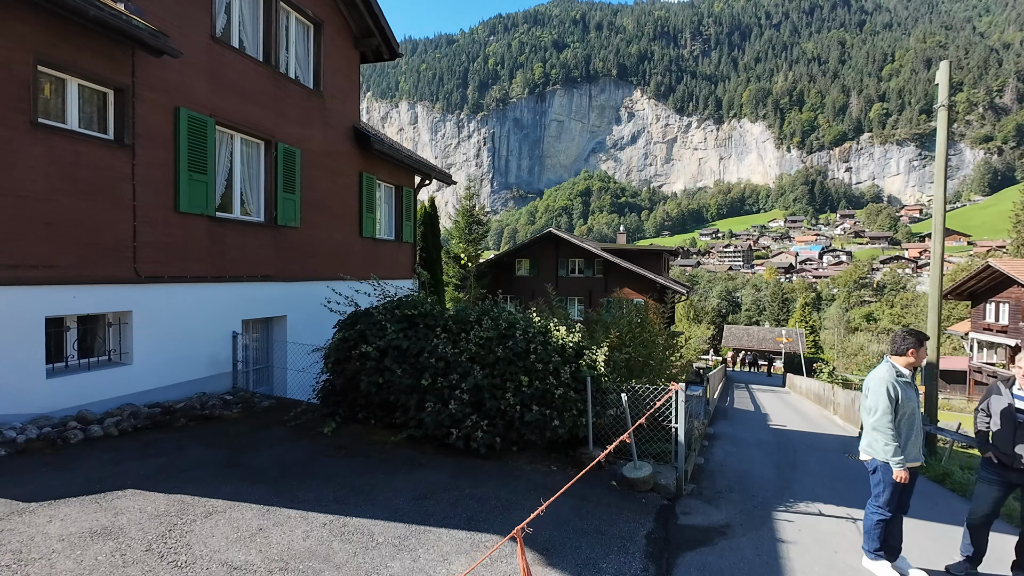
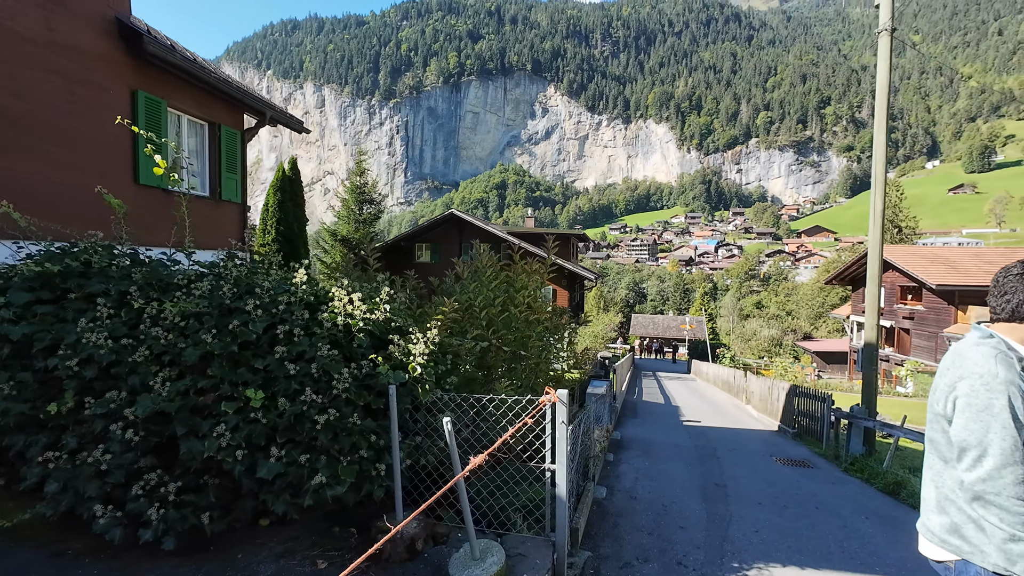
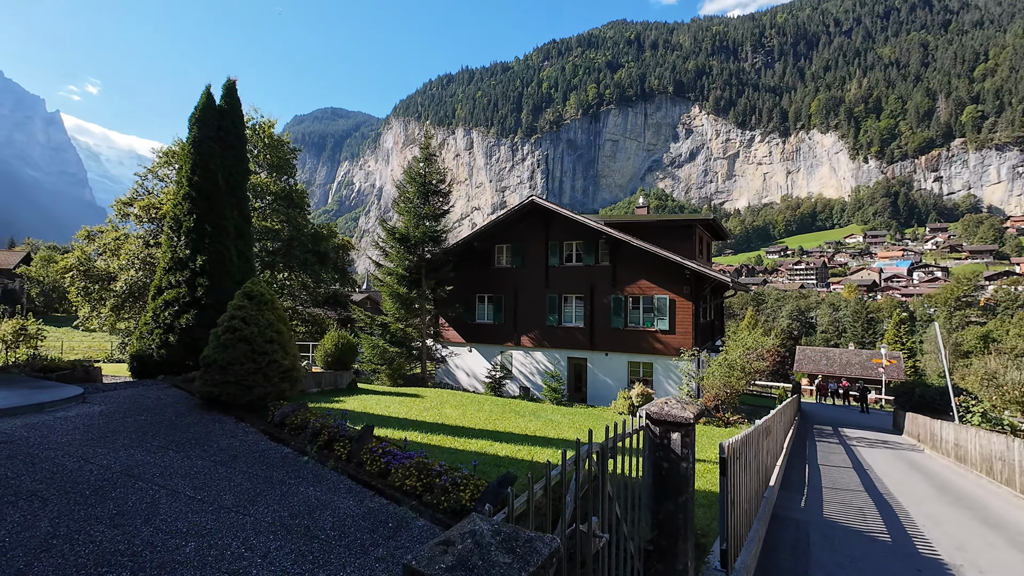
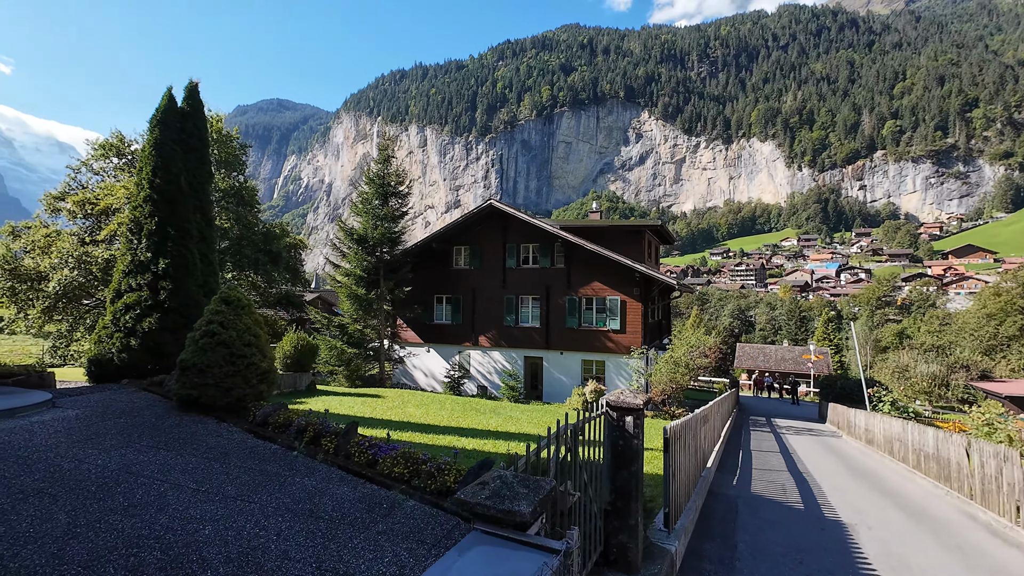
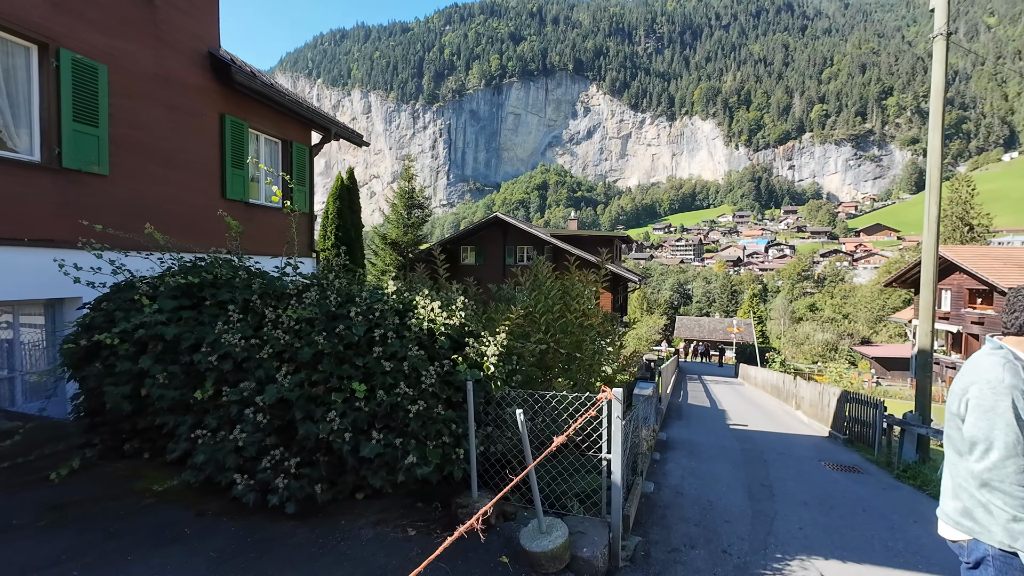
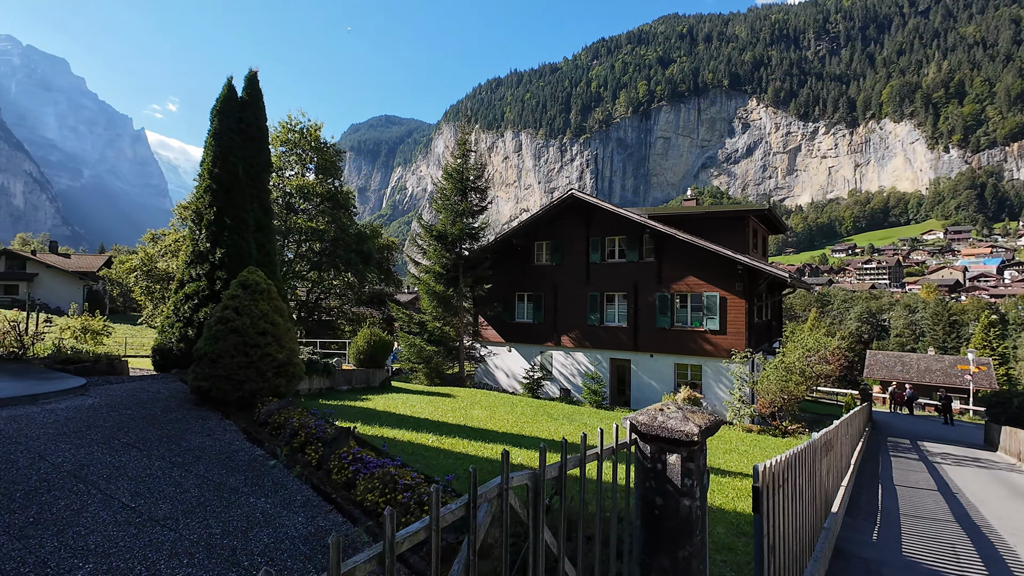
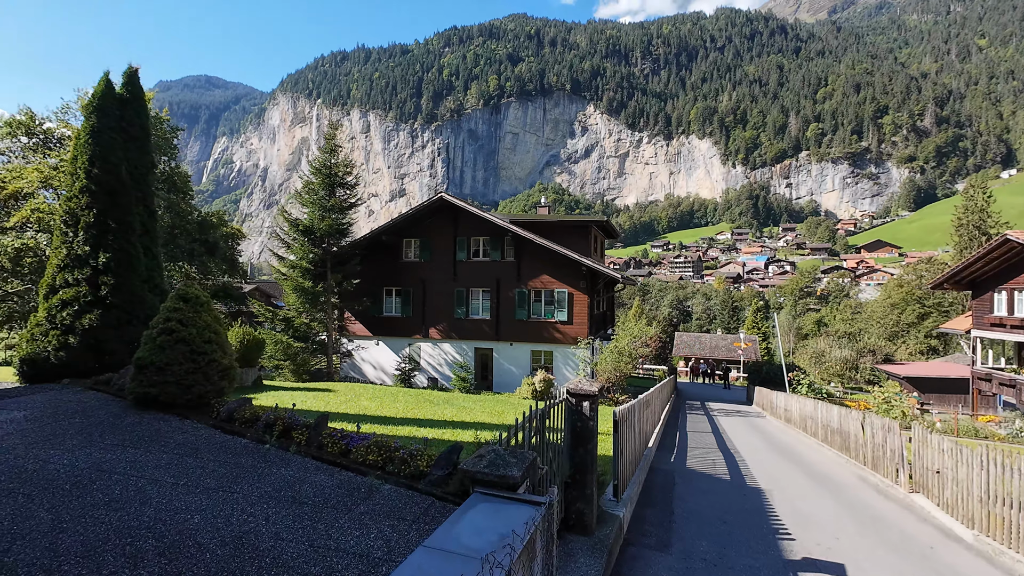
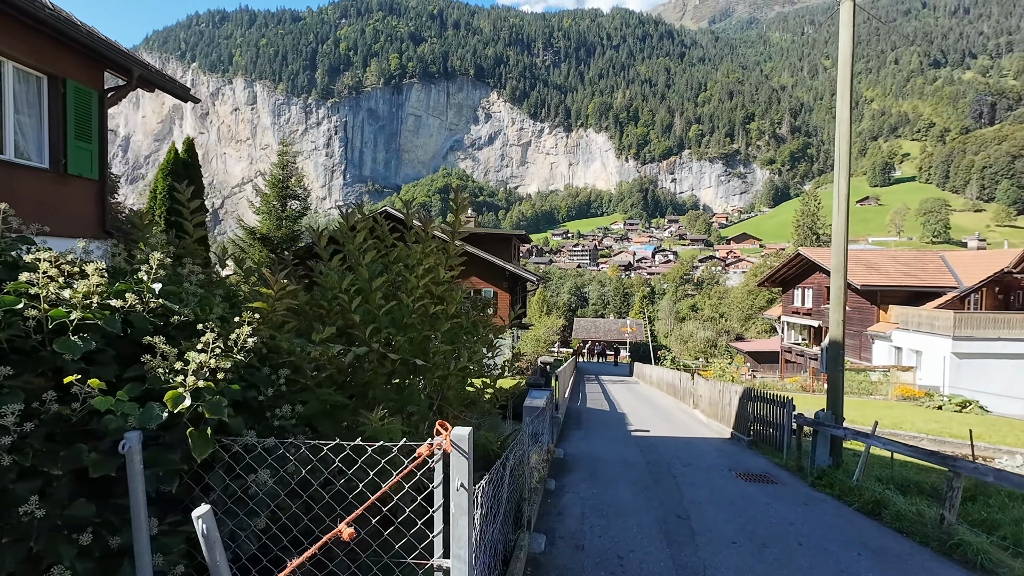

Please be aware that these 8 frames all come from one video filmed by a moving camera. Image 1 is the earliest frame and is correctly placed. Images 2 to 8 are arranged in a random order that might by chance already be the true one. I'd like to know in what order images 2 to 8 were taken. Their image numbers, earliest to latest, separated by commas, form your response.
5, 2, 8, 7, 4, 3, 6
